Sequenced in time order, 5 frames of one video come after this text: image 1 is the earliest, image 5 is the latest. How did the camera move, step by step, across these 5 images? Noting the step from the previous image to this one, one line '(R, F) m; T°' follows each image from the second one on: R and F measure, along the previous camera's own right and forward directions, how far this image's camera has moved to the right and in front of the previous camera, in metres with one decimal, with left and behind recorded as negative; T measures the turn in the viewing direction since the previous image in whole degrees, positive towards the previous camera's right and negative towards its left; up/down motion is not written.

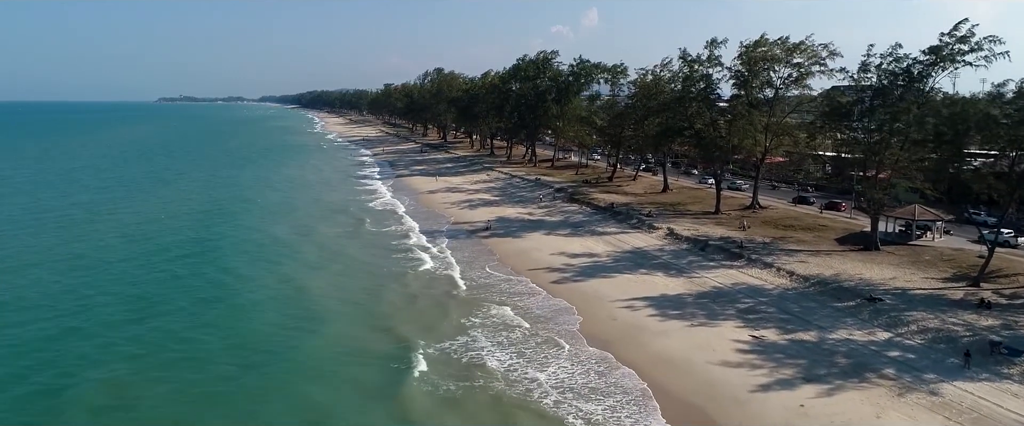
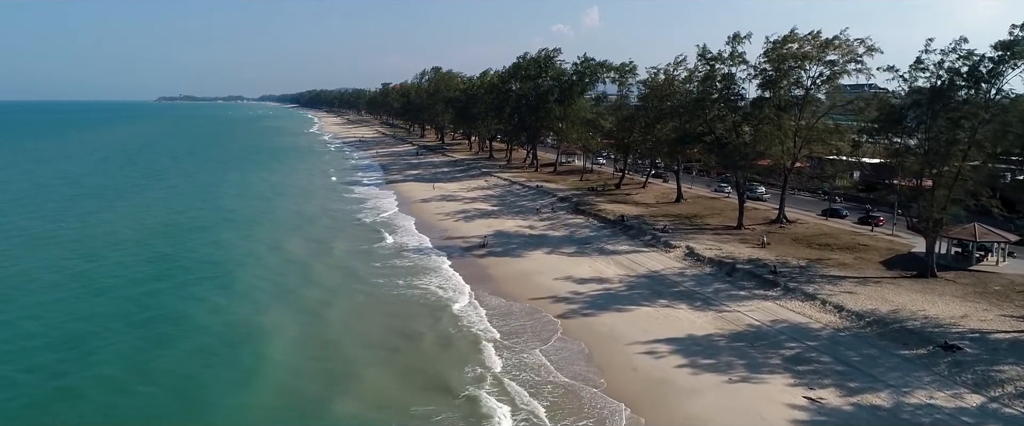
(+0.1, +4.3) m; 0°
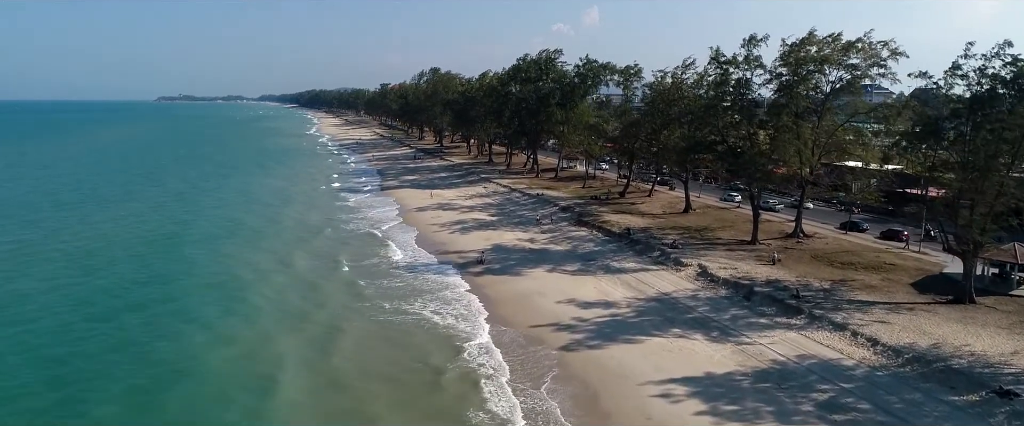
(+0.1, +2.3) m; 0°
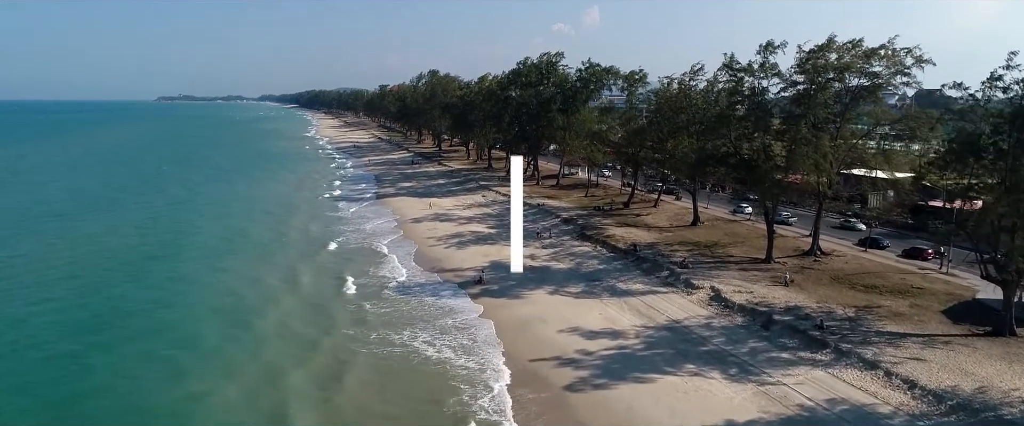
(+0.1, +2.1) m; 0°
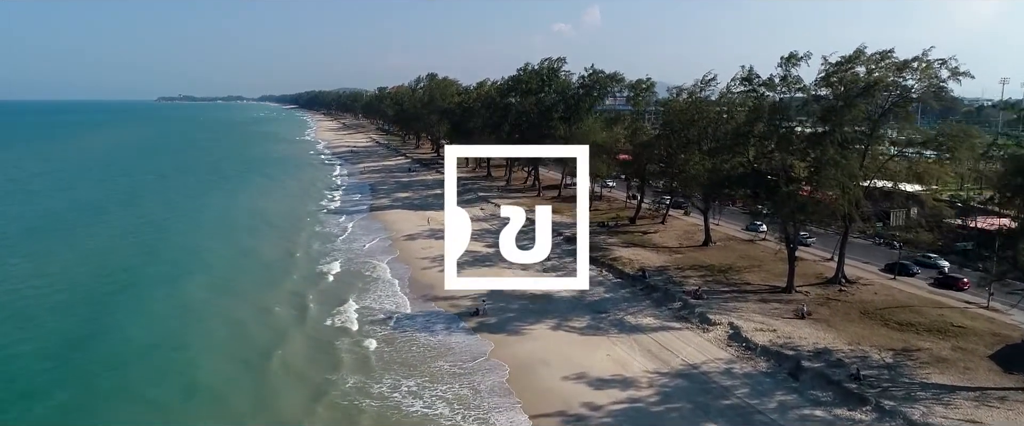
(+0.1, +2.6) m; 0°
